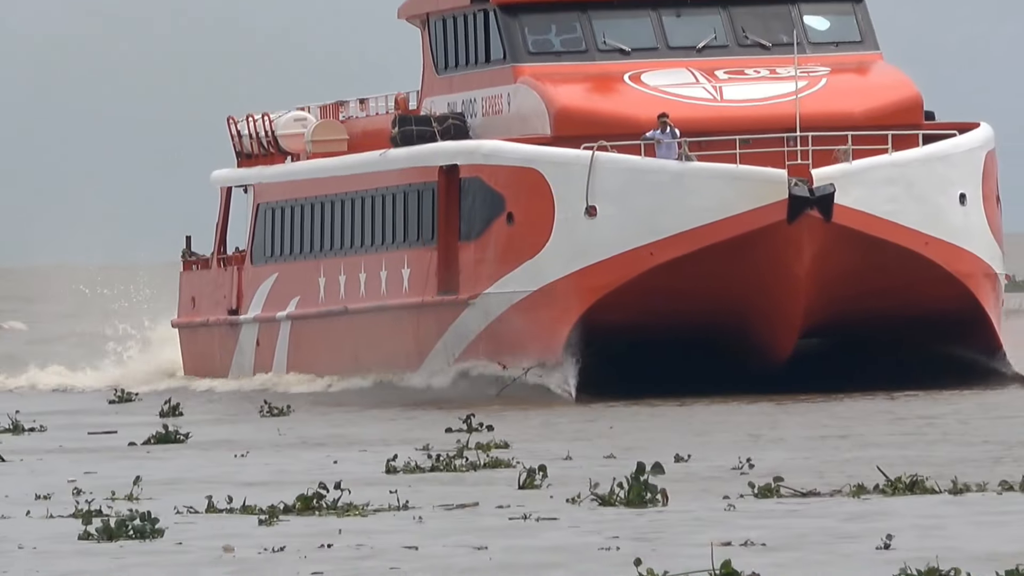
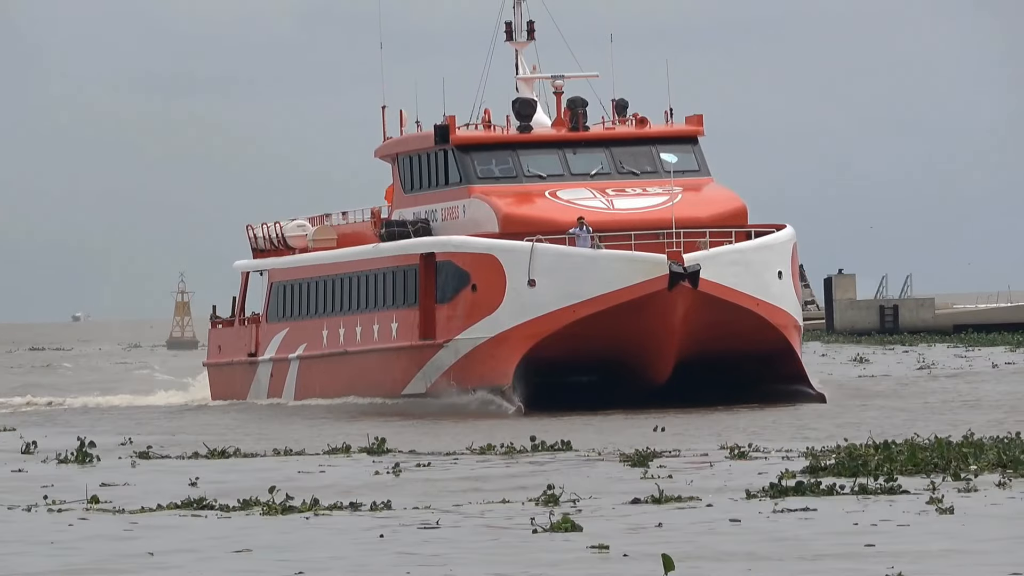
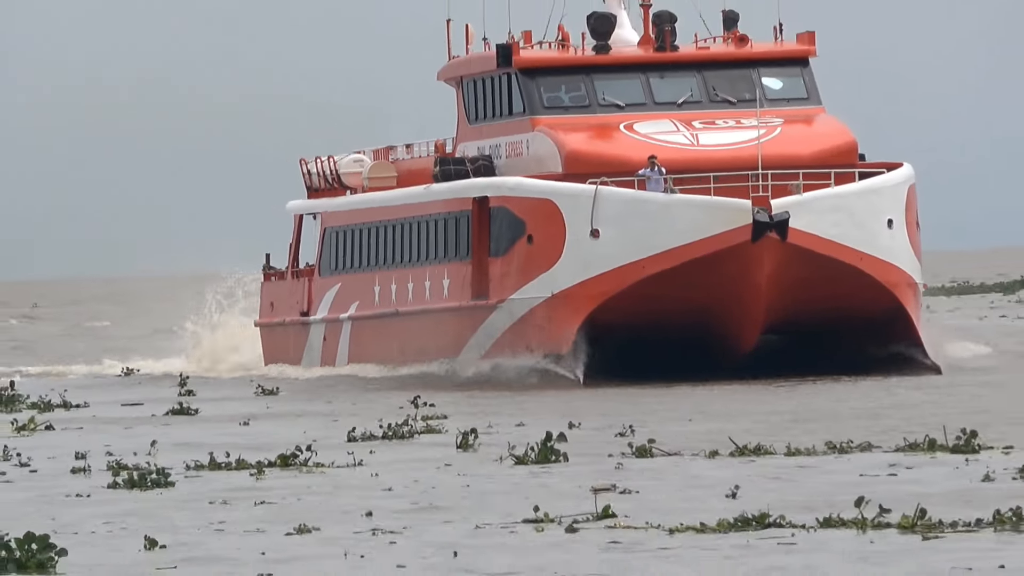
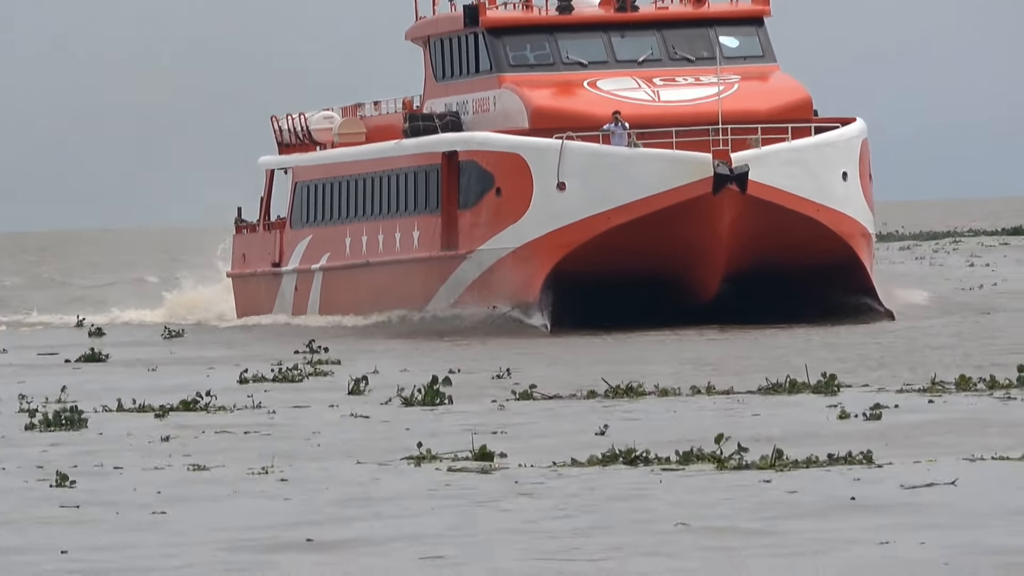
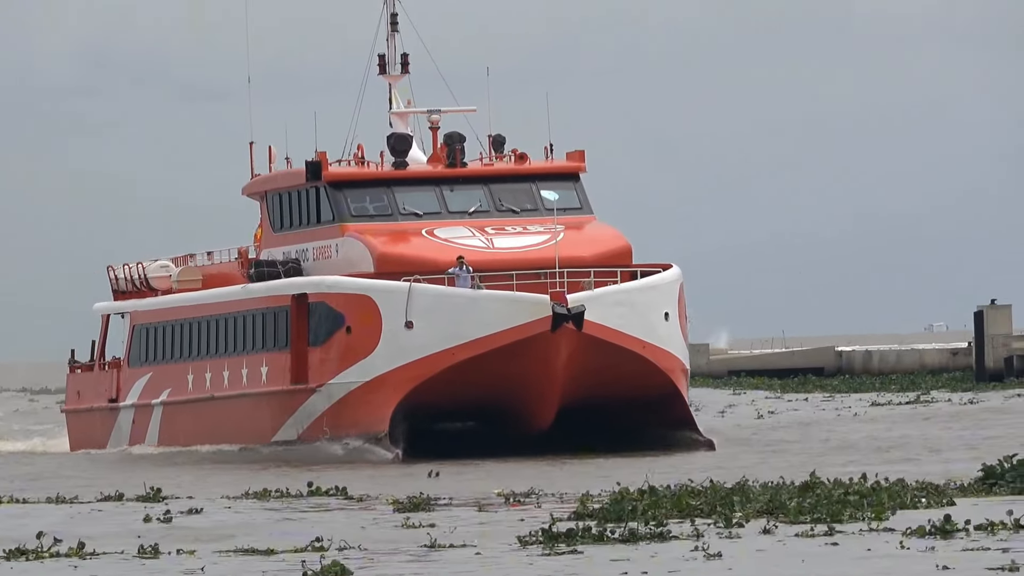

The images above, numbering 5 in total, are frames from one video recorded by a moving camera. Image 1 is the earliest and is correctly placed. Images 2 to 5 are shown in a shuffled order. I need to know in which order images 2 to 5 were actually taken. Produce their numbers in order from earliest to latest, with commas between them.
3, 4, 2, 5
